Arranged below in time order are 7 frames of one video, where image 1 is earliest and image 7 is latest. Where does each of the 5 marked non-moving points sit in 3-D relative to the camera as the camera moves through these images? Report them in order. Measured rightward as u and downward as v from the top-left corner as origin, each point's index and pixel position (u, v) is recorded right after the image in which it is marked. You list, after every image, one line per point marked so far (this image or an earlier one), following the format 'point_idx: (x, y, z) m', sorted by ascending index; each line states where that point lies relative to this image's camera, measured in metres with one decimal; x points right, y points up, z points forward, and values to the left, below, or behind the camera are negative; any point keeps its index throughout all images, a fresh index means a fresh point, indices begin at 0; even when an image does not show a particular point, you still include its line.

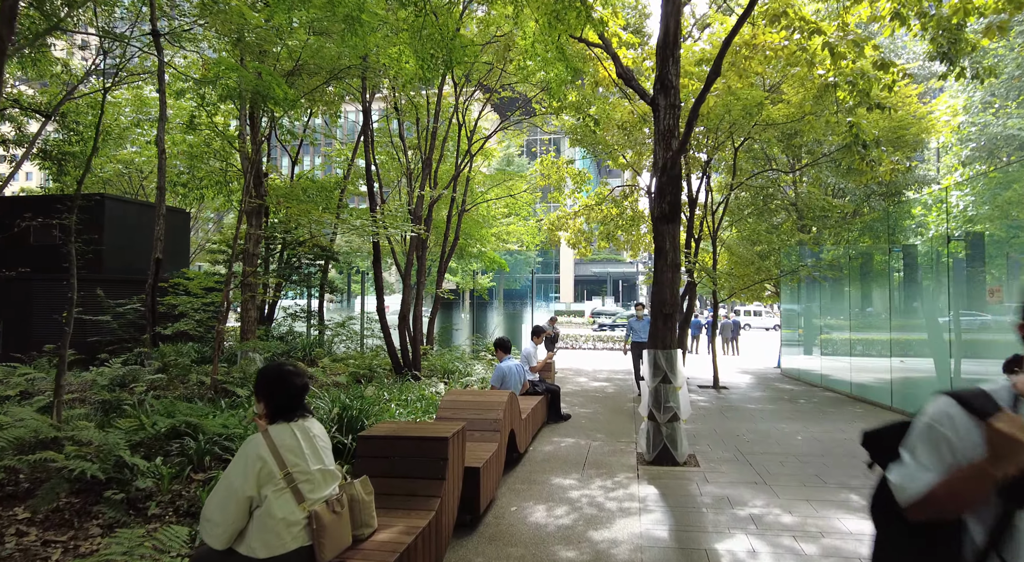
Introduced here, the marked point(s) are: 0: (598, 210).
0: (+2.3, +1.9, +16.1) m
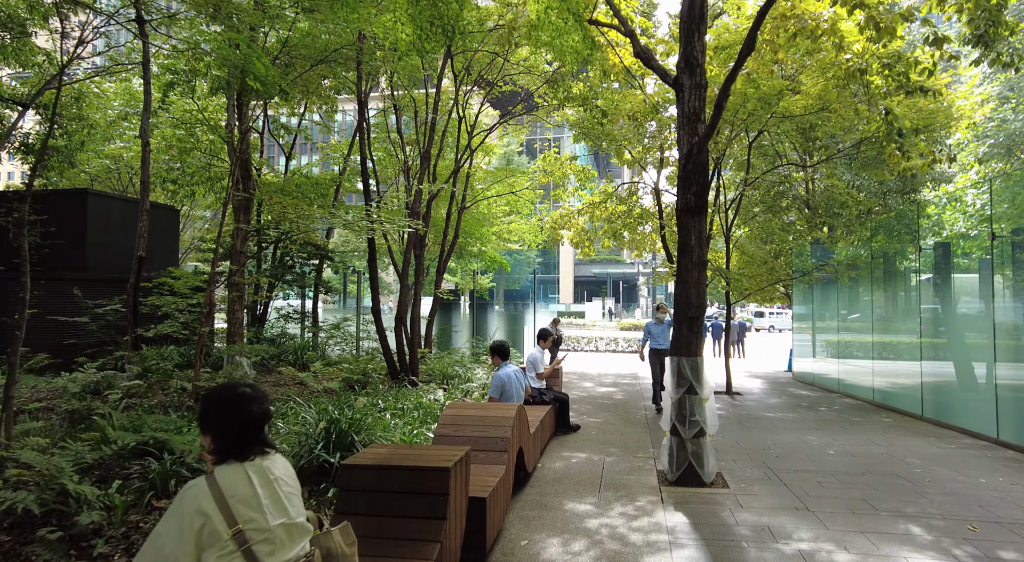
0: (+2.4, +1.9, +15.5) m
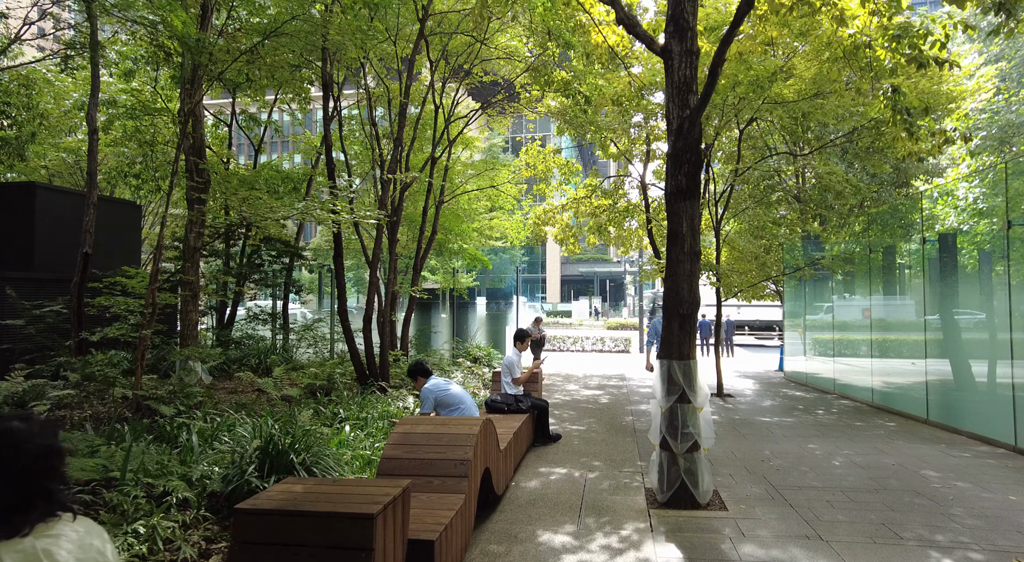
0: (+1.9, +2.0, +15.0) m
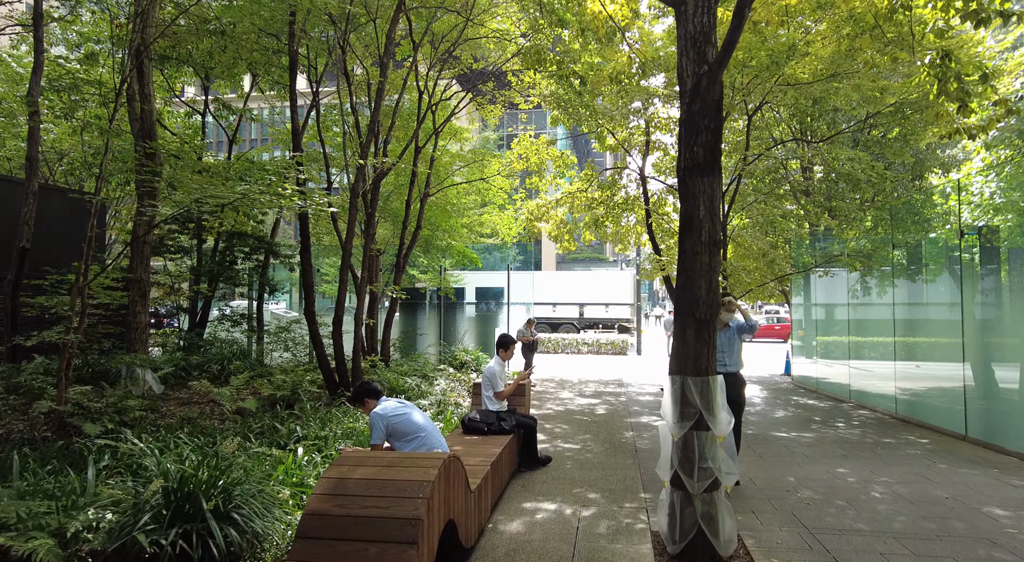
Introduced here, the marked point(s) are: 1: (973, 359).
0: (+1.7, +2.0, +14.1) m
1: (+6.3, -1.1, +8.0) m
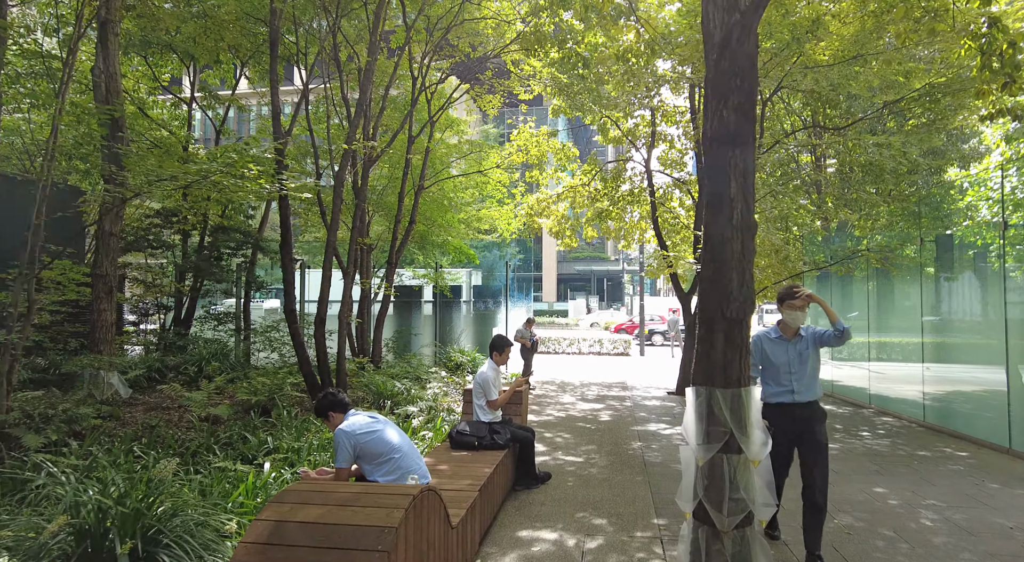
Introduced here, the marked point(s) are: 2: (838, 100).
0: (+1.7, +2.1, +13.5) m
1: (+6.3, -1.0, +7.4) m
2: (+5.4, +3.0, +9.7) m
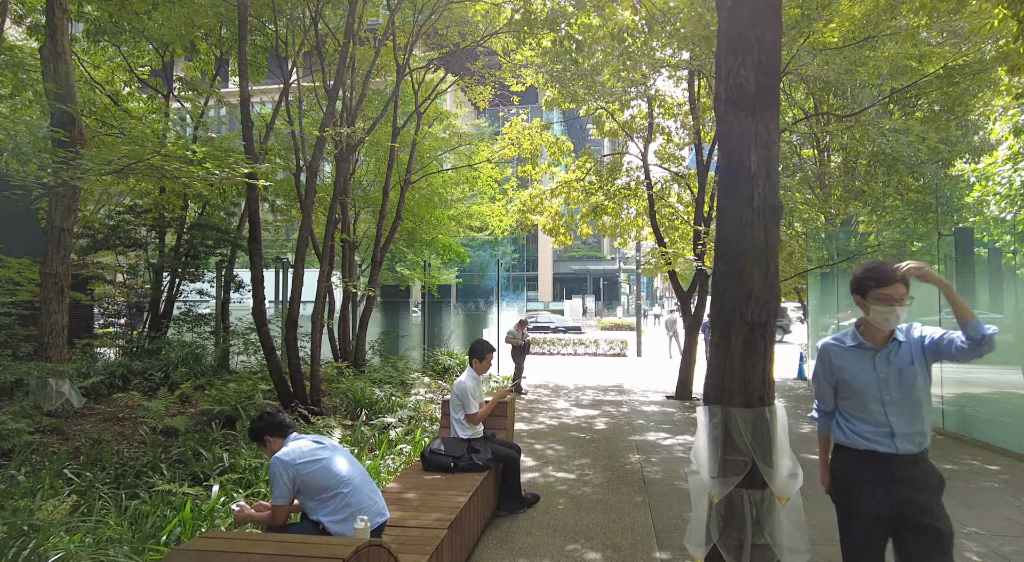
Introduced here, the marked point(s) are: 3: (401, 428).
0: (+1.5, +2.1, +13.0) m
1: (+6.1, -1.0, +6.9) m
2: (+5.2, +3.0, +9.2) m
3: (-1.2, -1.5, +6.2) m
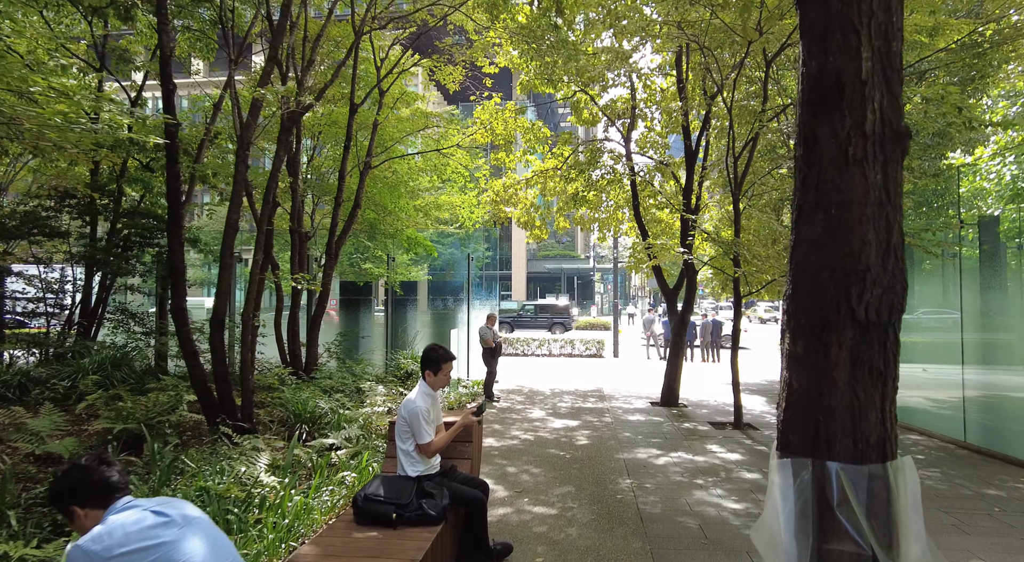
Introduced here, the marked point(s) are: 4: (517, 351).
0: (+0.9, +2.1, +12.1) m
1: (+5.8, -1.0, +6.2) m
2: (+4.8, +3.1, +8.4) m
3: (-1.4, -1.5, +5.2) m
4: (+0.2, -2.2, +18.5) m
